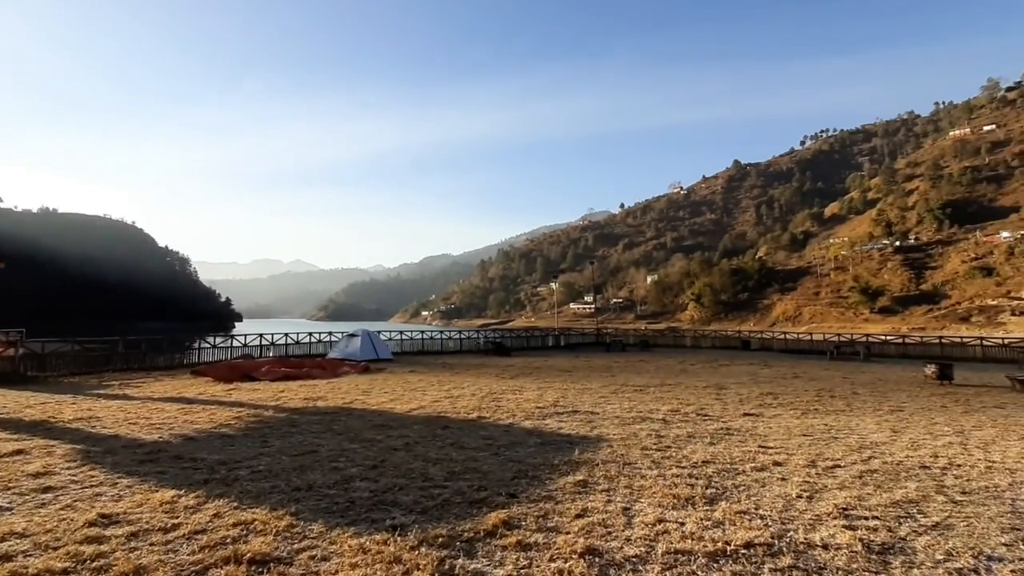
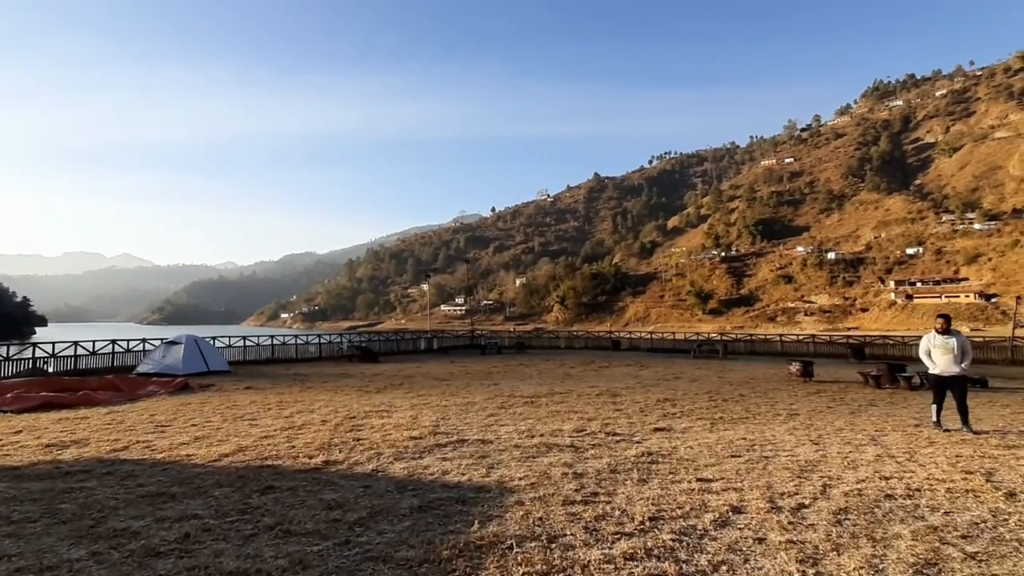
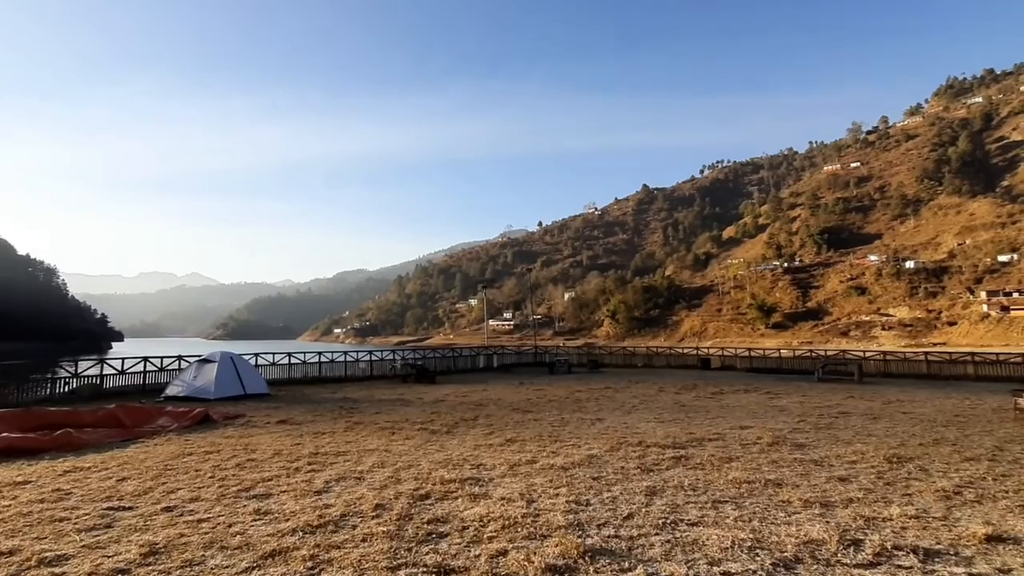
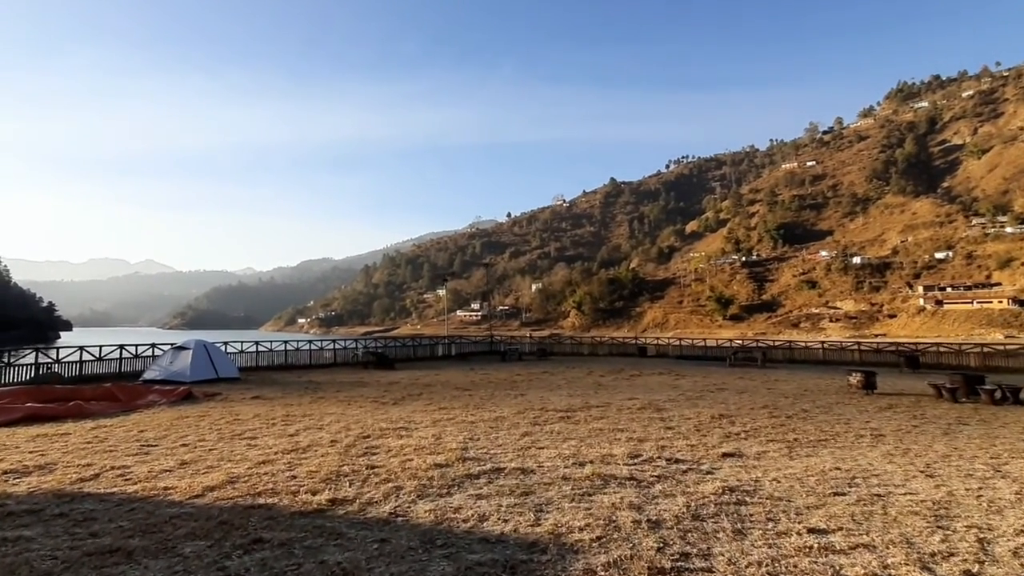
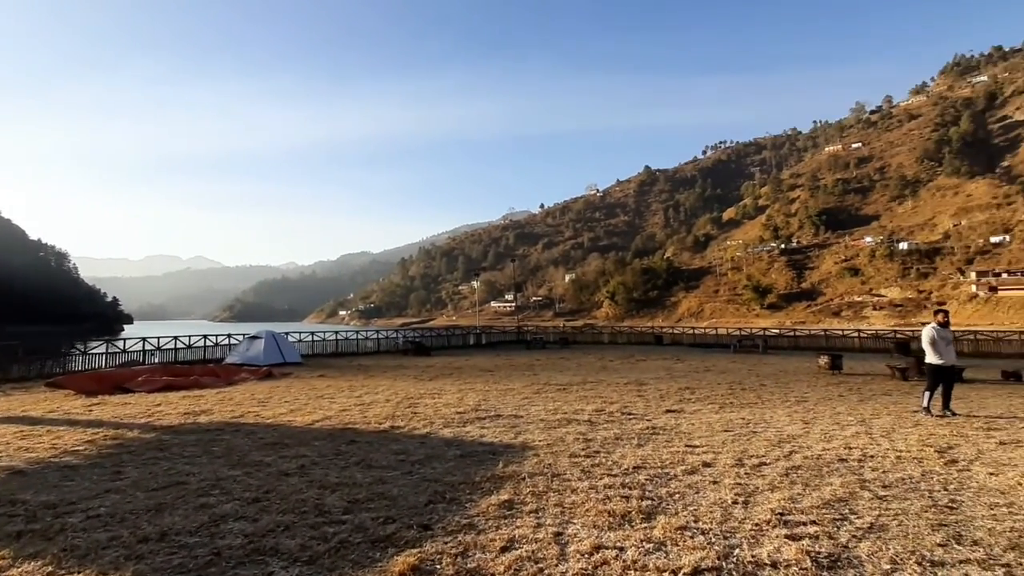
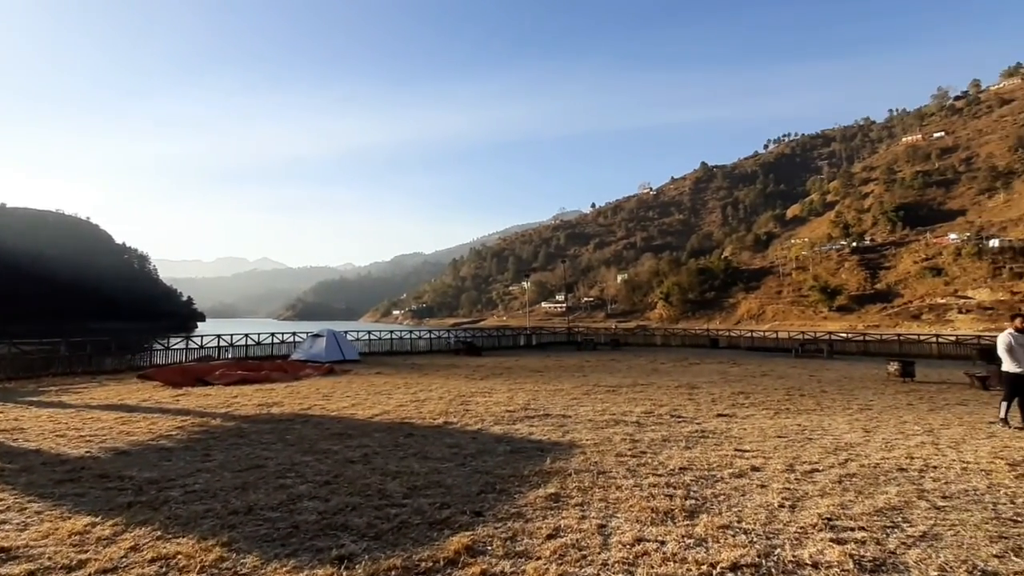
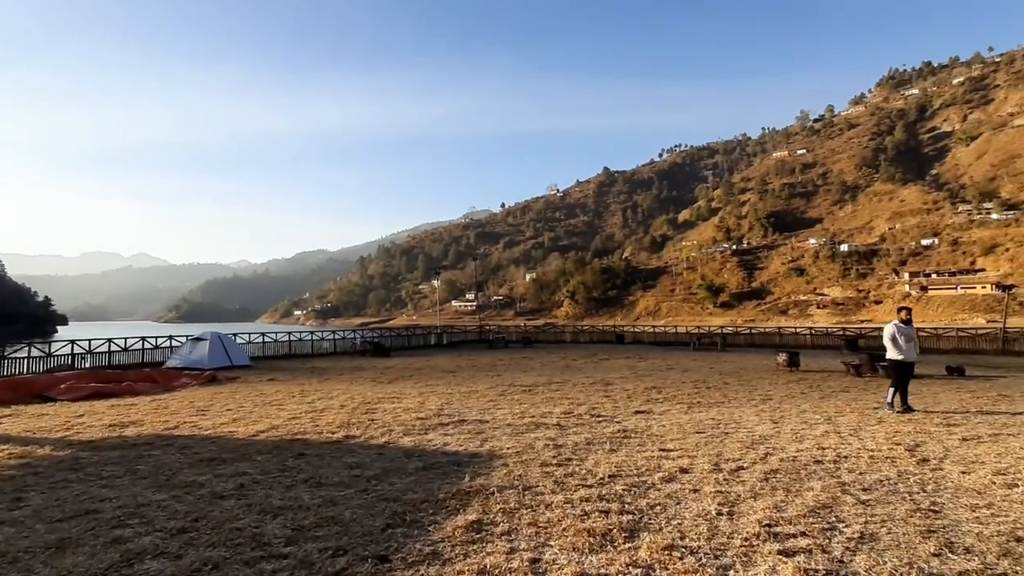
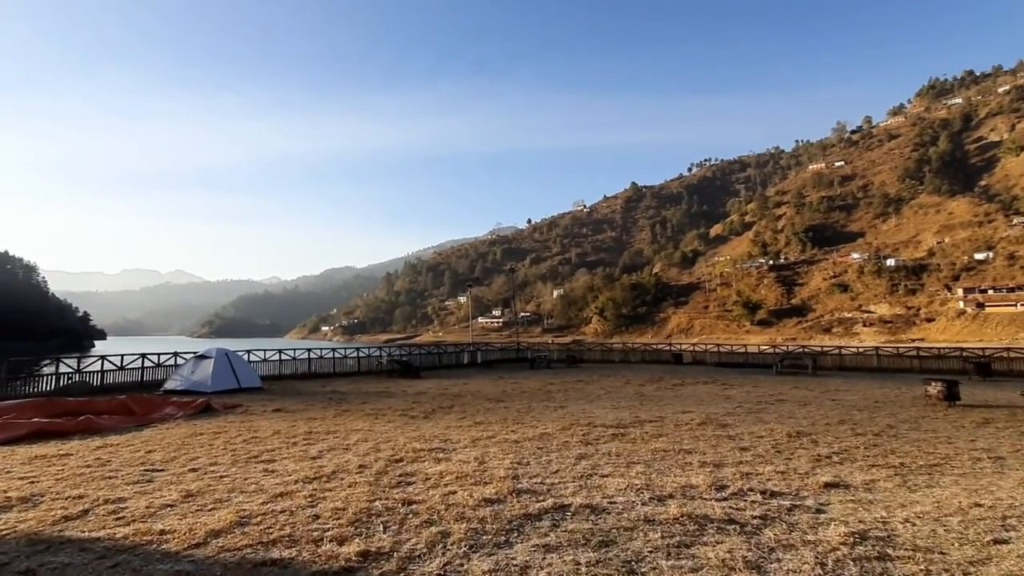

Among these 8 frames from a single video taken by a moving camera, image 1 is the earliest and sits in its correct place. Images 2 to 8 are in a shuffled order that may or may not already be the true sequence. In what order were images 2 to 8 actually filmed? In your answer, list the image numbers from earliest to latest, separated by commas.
6, 5, 7, 2, 4, 8, 3
